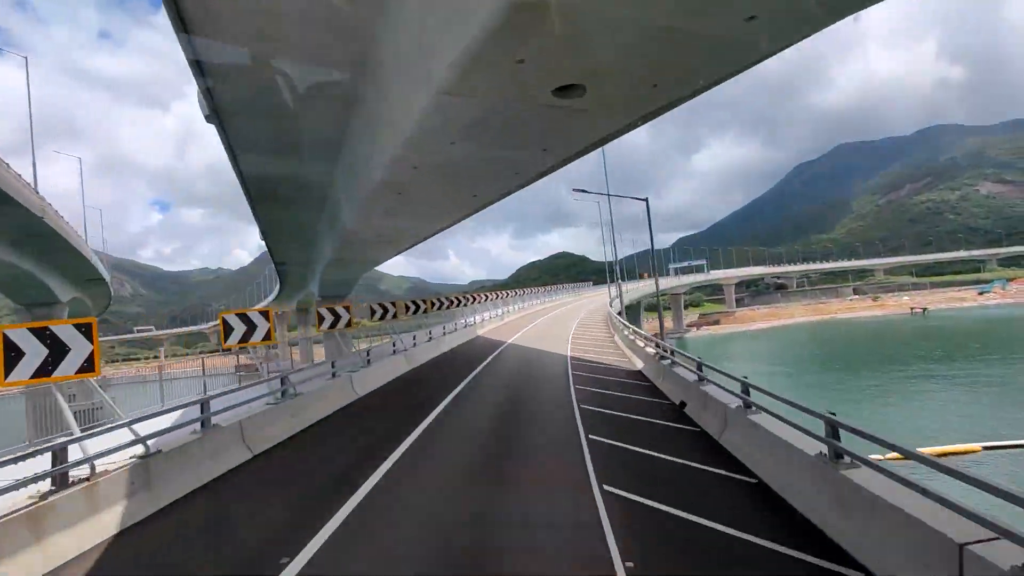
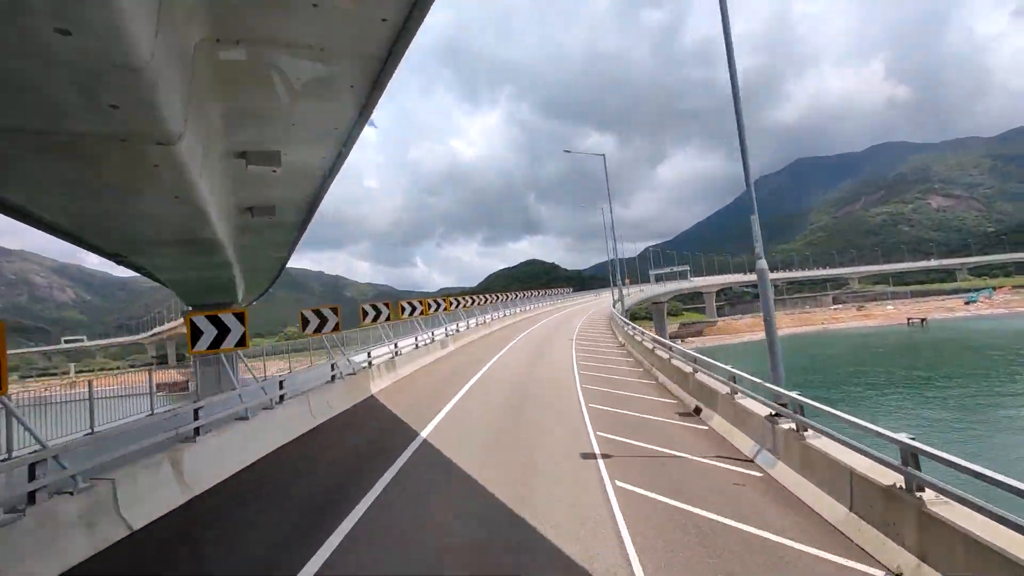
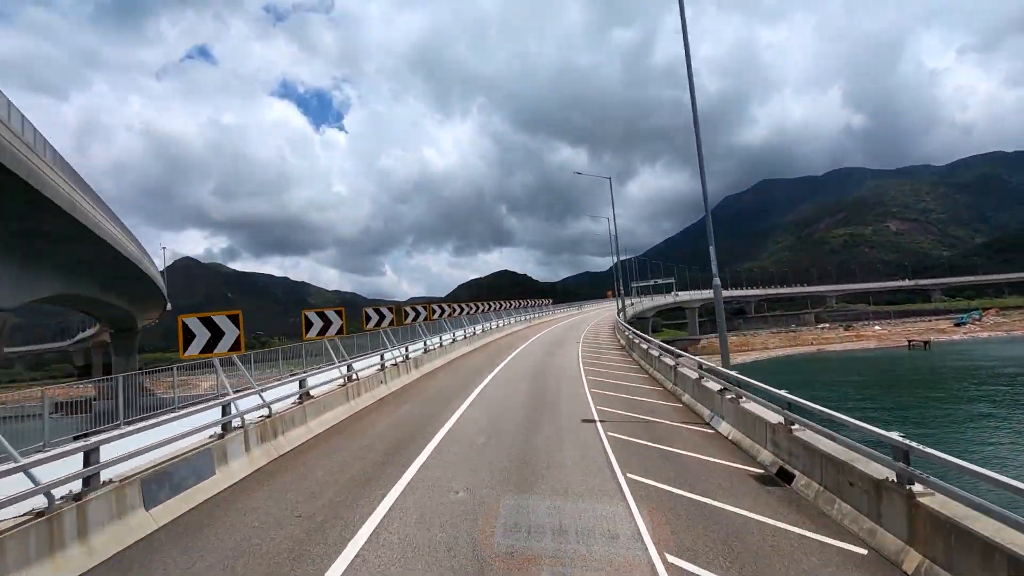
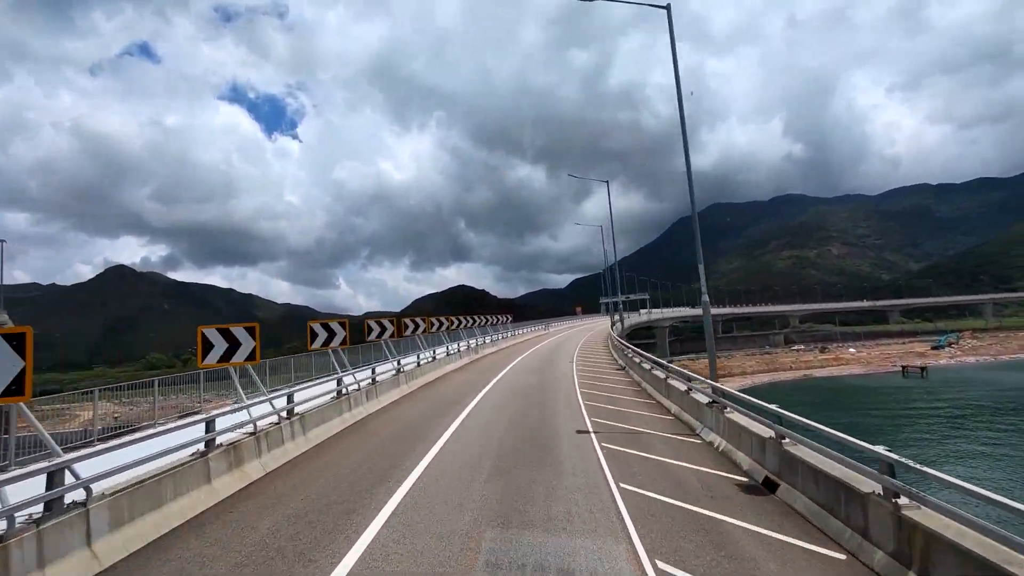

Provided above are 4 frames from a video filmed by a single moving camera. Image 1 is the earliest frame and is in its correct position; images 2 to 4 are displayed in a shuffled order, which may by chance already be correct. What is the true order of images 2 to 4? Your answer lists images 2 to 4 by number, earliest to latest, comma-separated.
2, 3, 4
